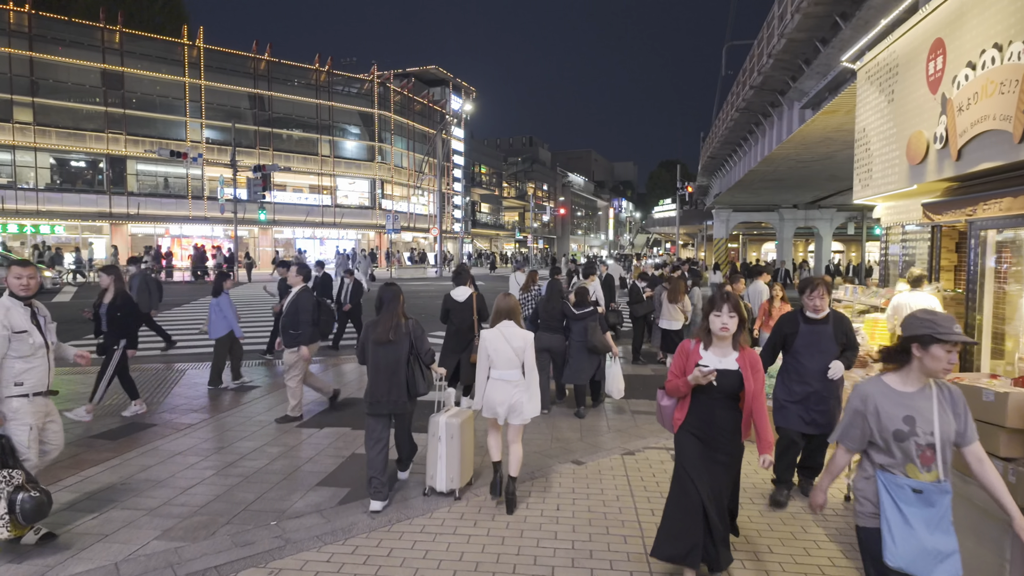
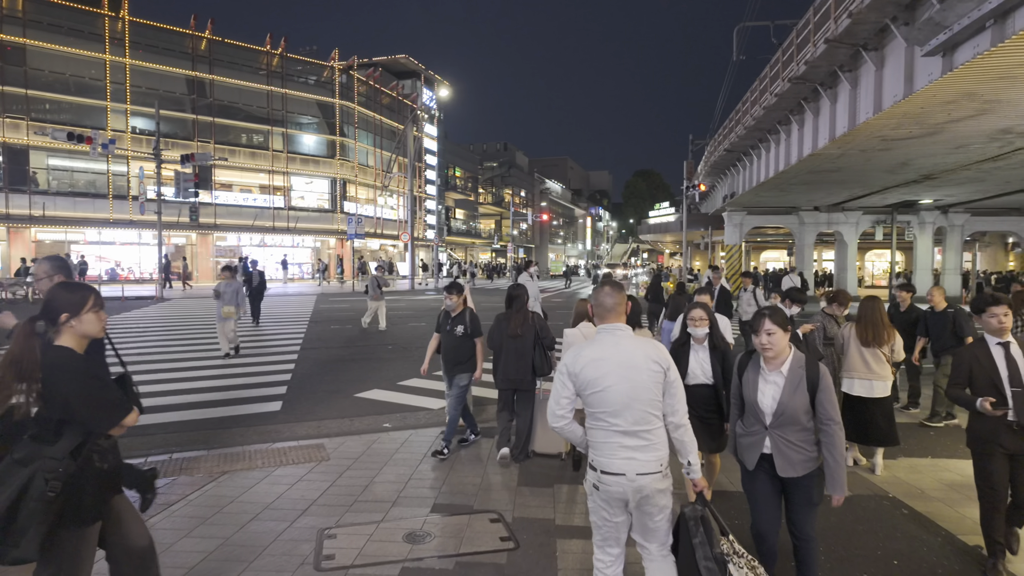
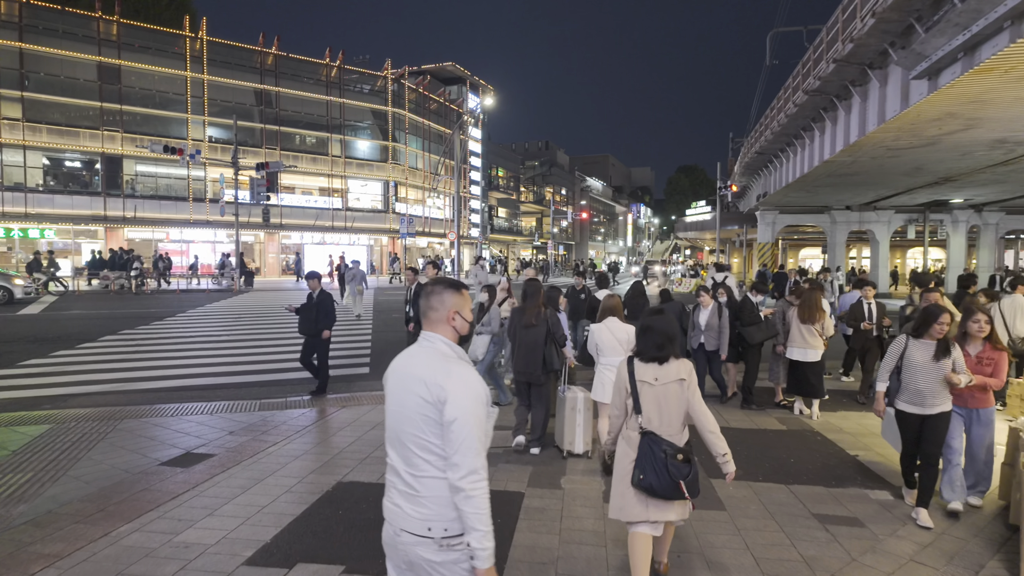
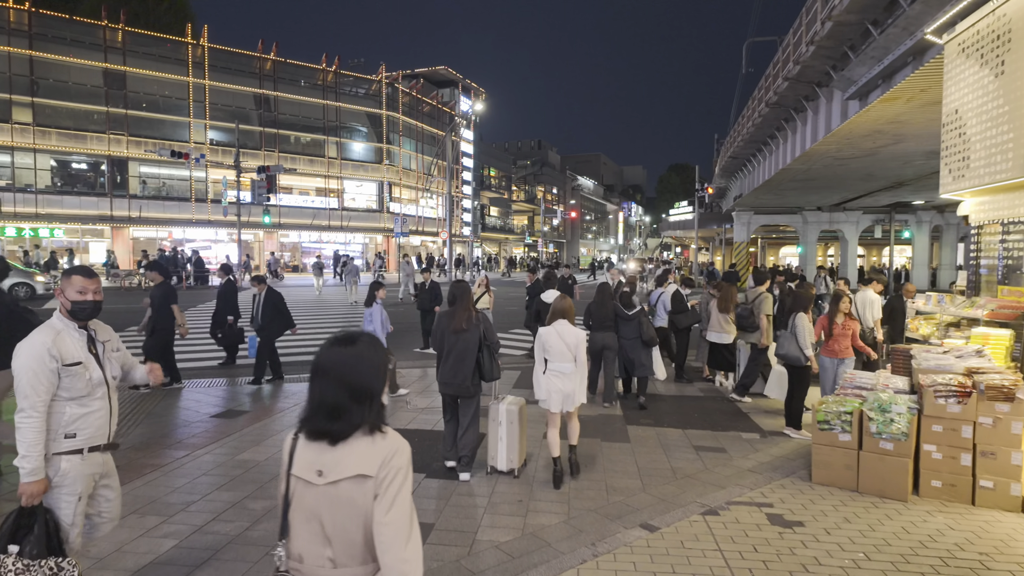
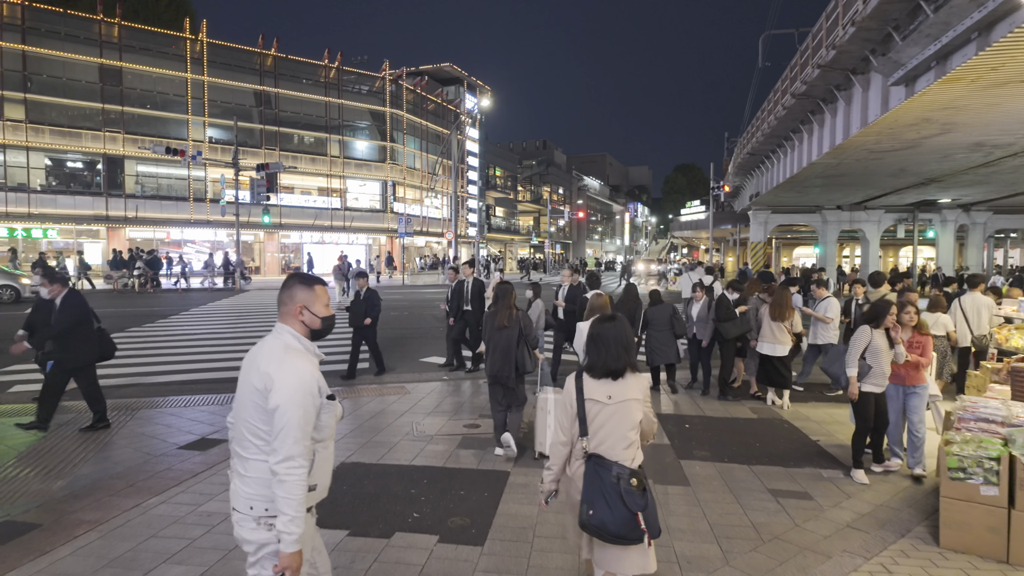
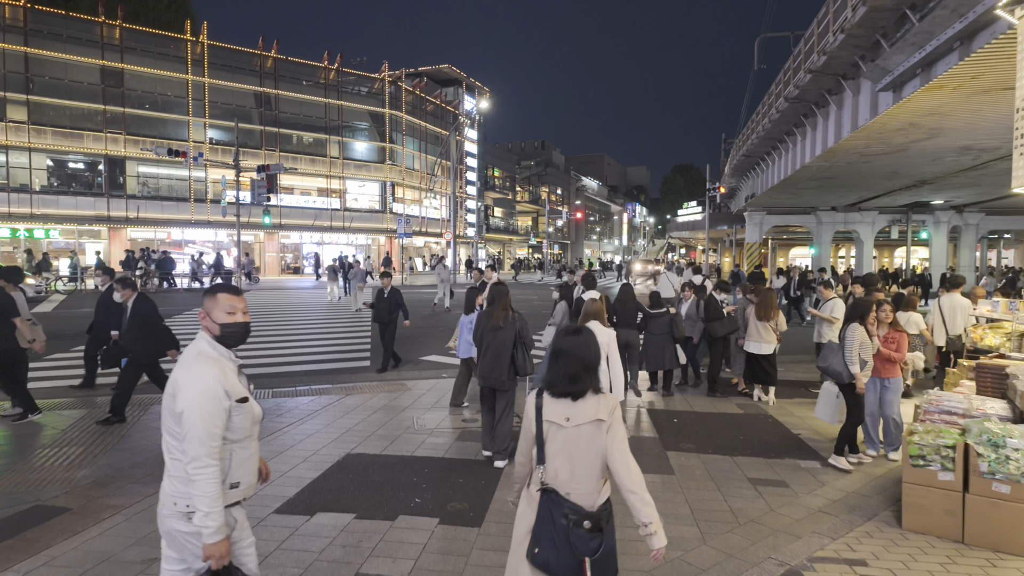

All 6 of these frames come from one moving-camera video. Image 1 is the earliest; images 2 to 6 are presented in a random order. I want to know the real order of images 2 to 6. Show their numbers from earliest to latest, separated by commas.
4, 6, 5, 3, 2
